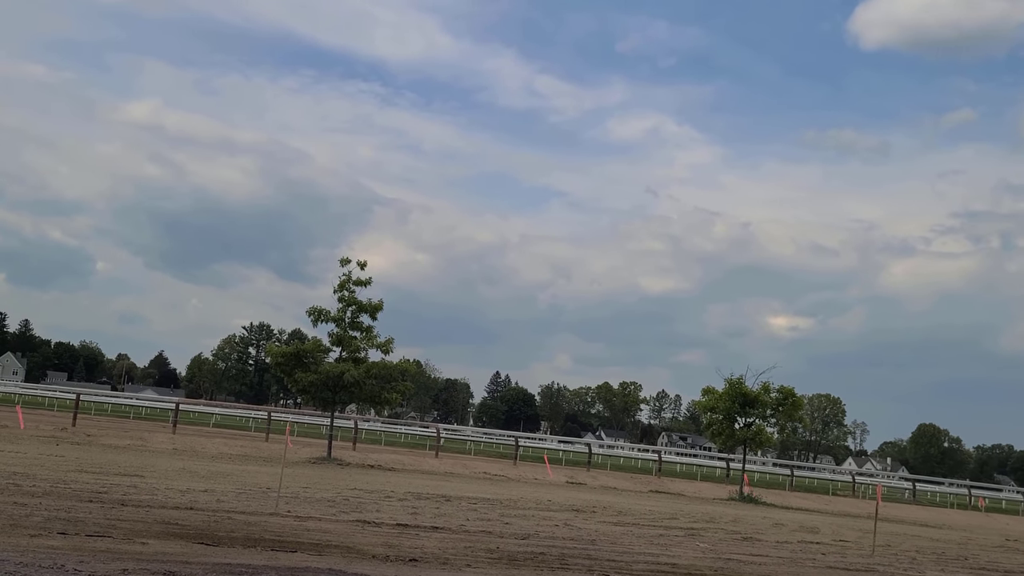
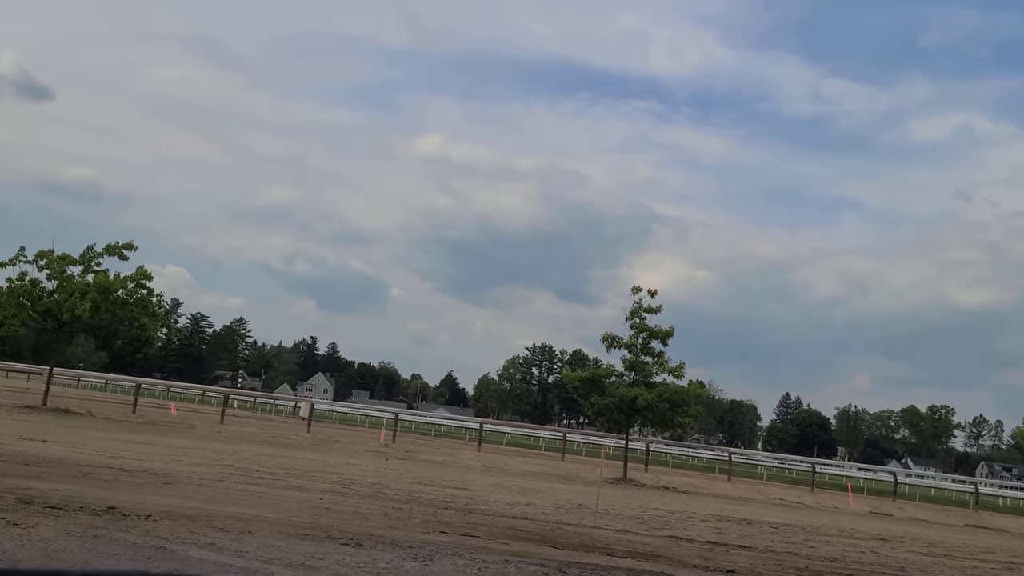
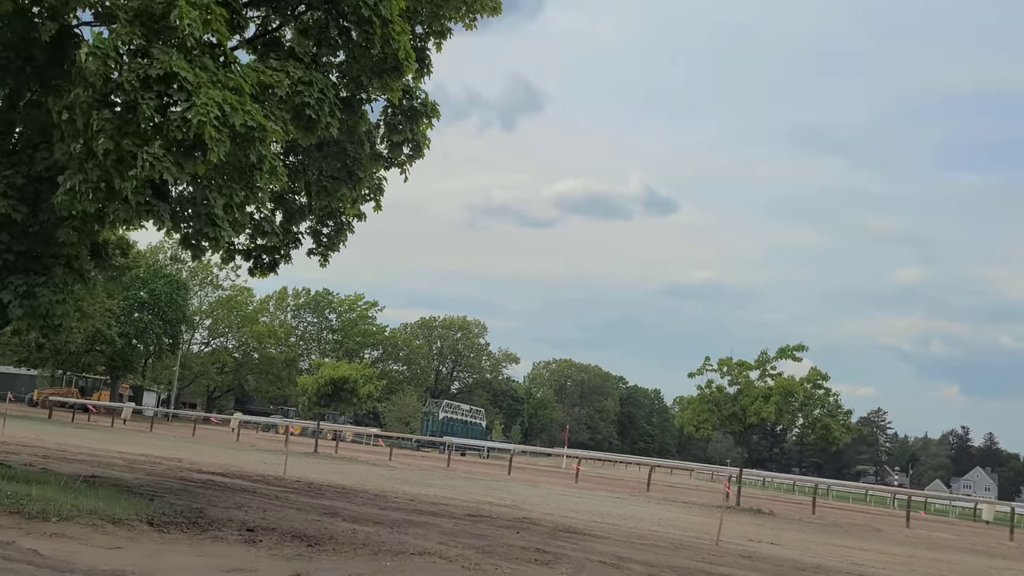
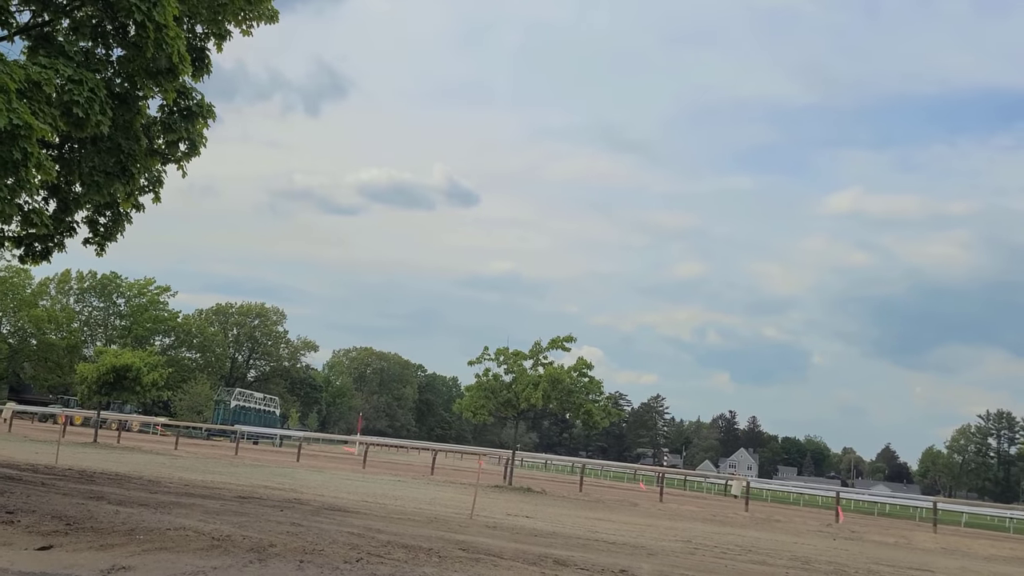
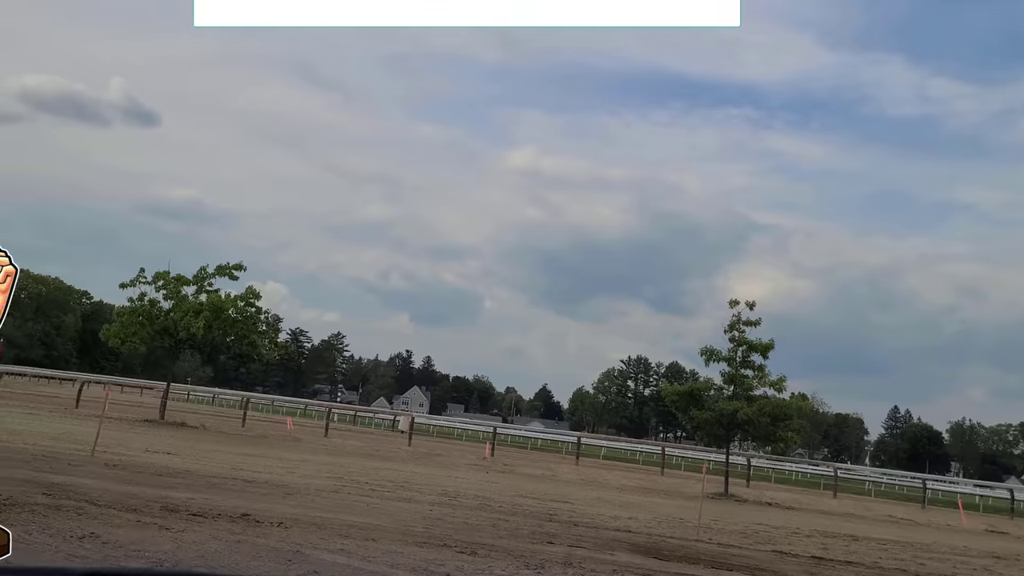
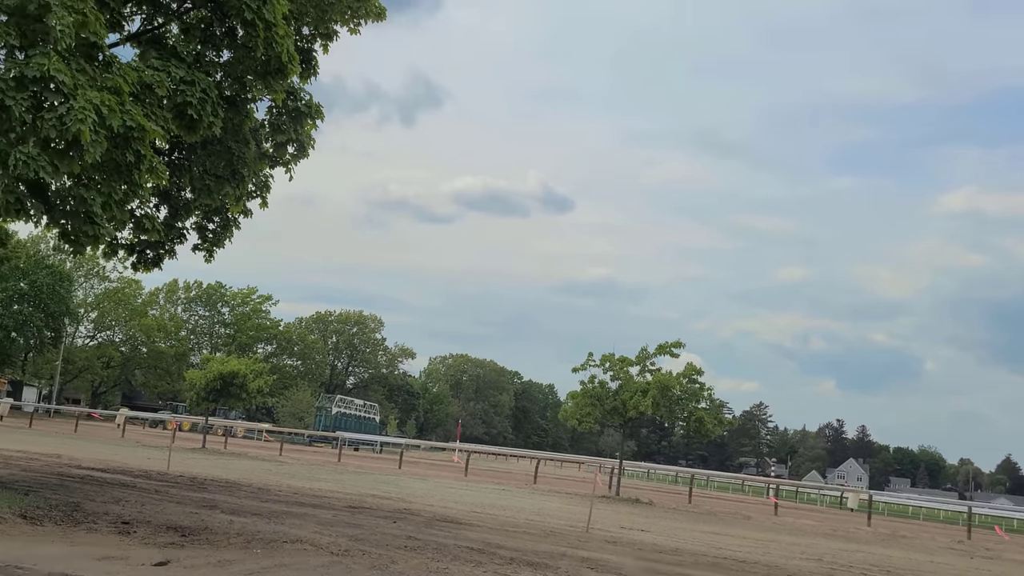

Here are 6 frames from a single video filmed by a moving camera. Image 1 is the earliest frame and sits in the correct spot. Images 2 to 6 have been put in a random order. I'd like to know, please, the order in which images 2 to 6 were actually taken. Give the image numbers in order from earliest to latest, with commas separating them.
2, 5, 4, 6, 3
